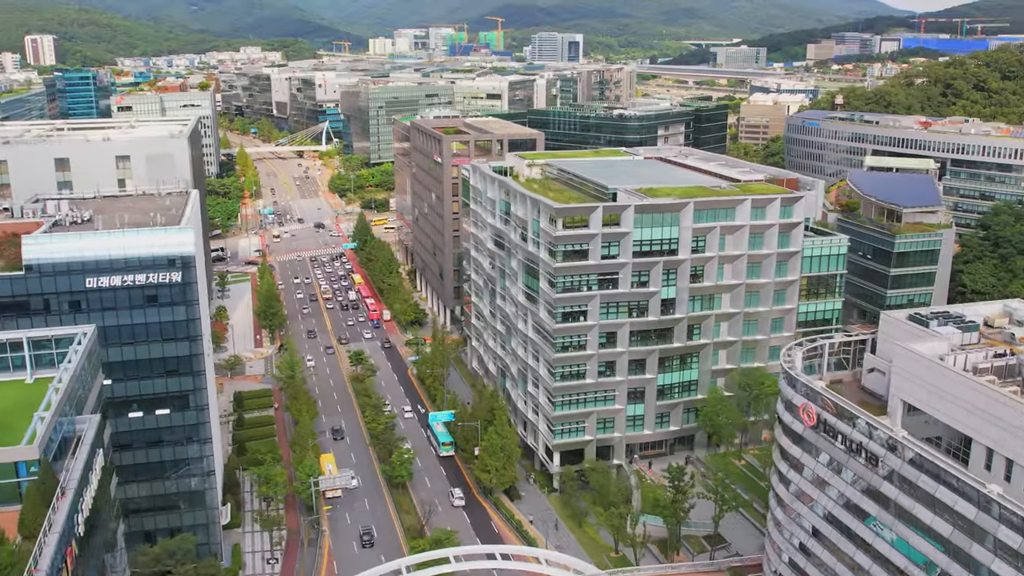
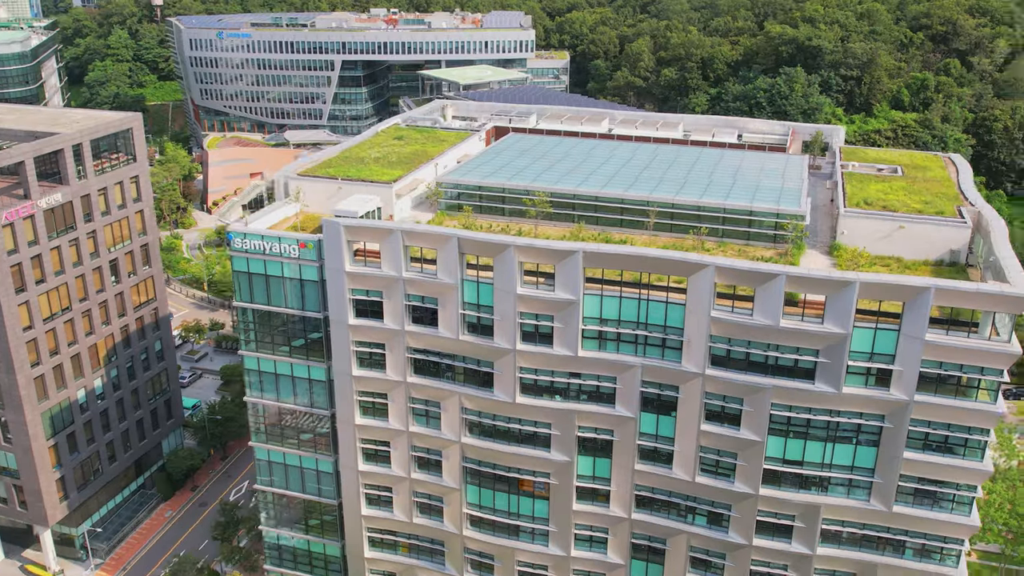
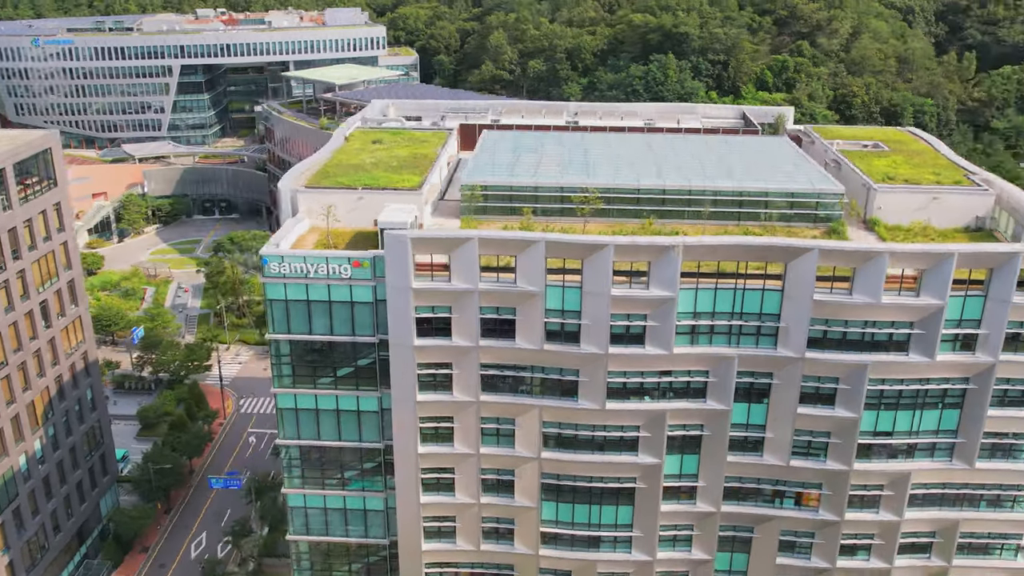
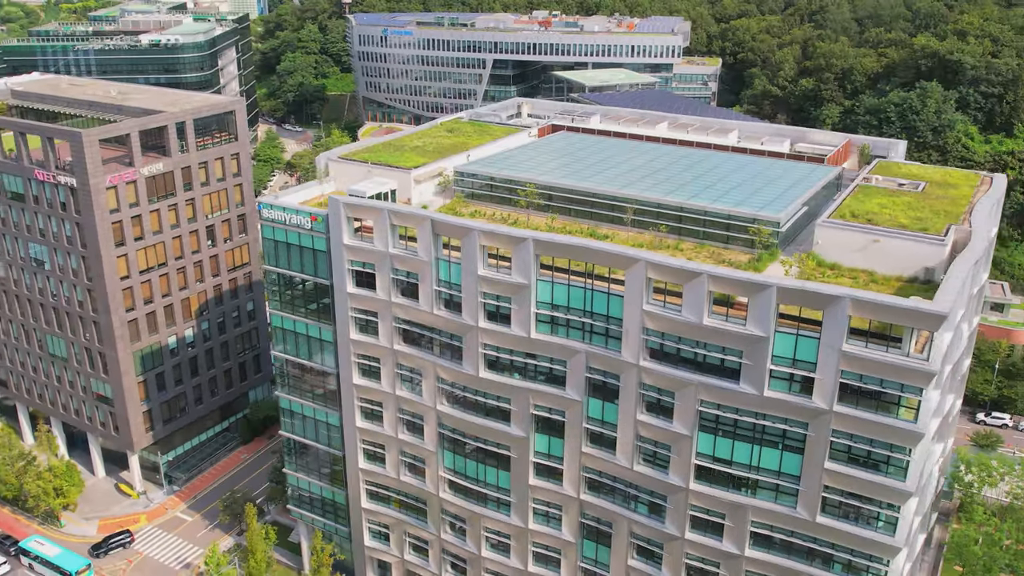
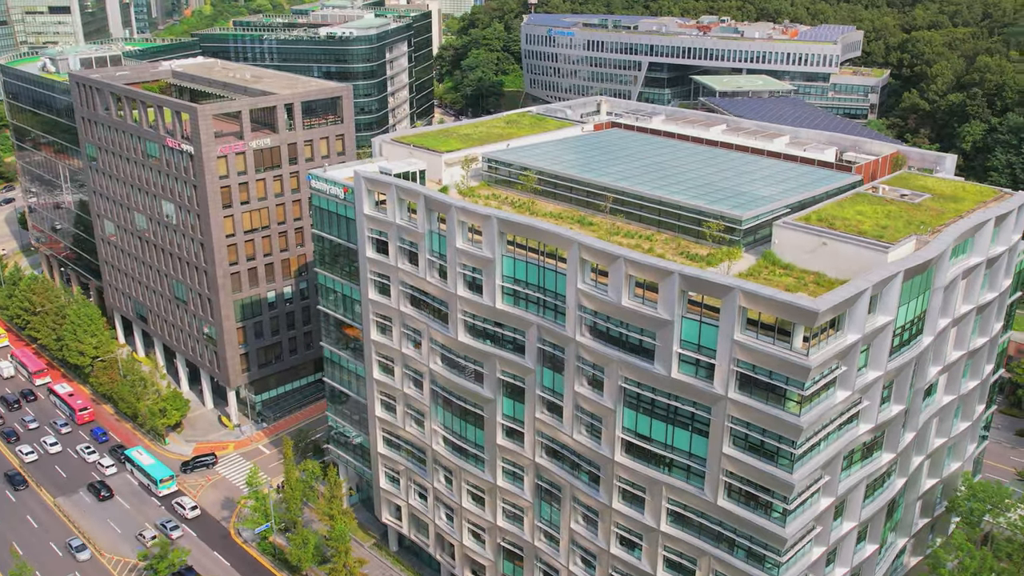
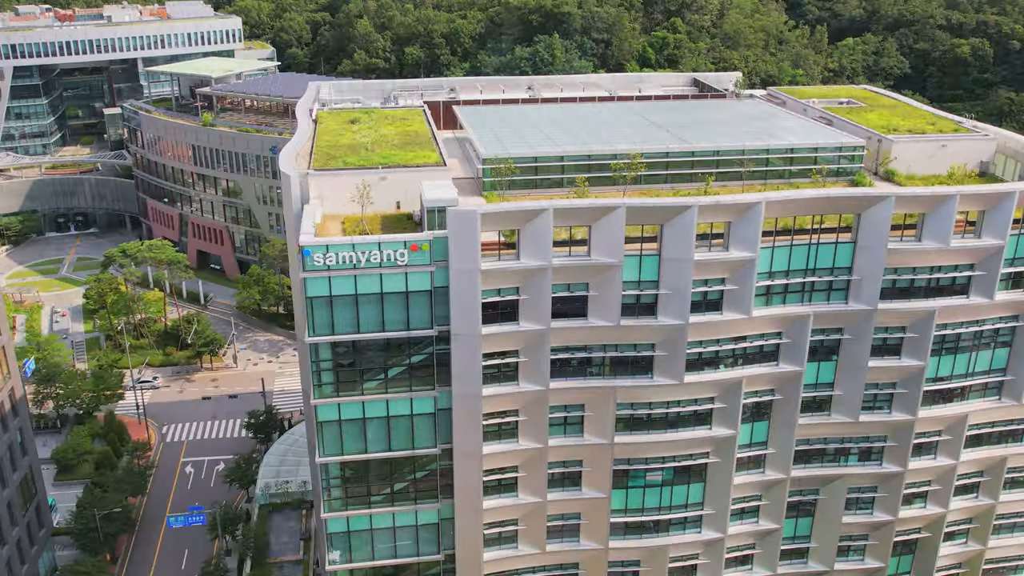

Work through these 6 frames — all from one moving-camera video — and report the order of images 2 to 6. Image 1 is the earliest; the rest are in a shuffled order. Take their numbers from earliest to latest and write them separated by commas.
5, 4, 2, 3, 6
